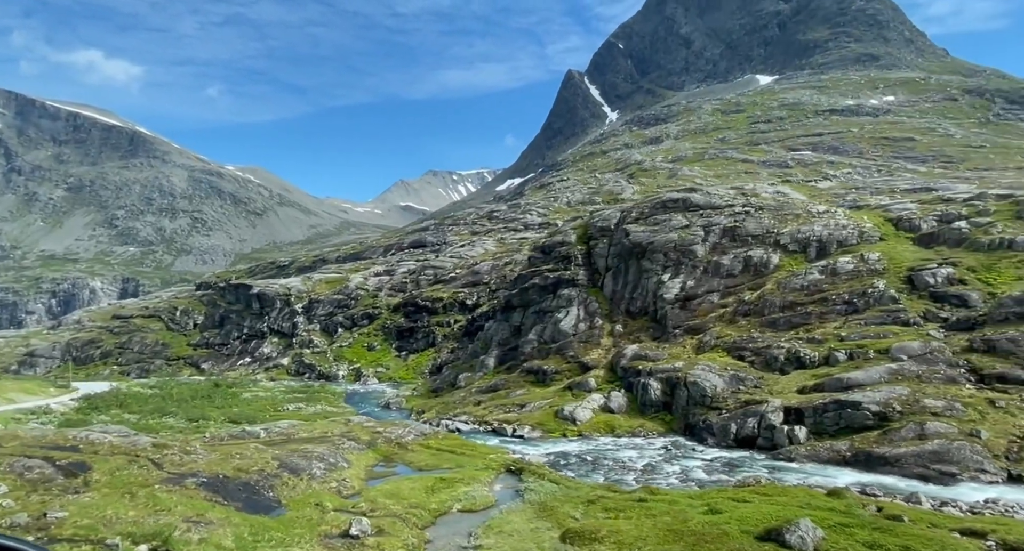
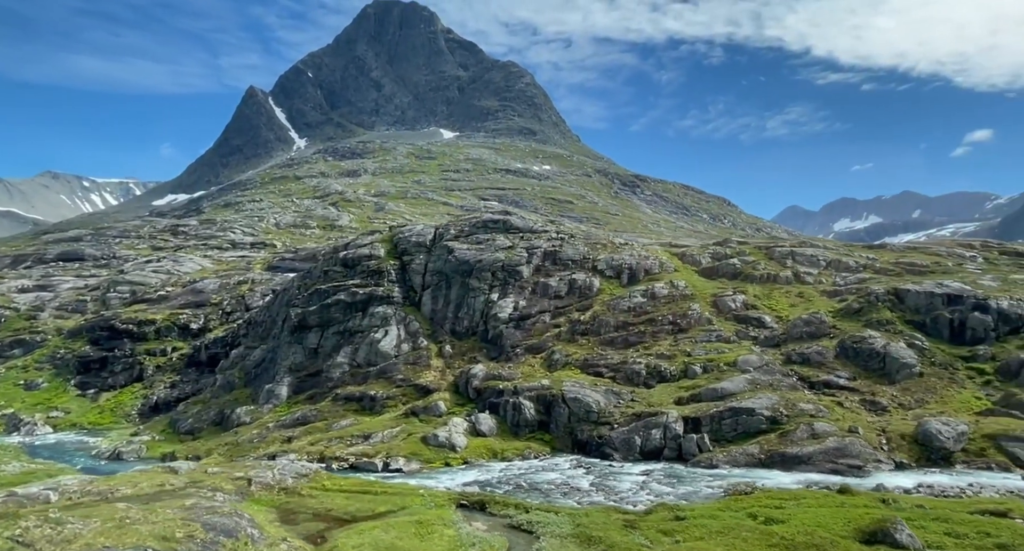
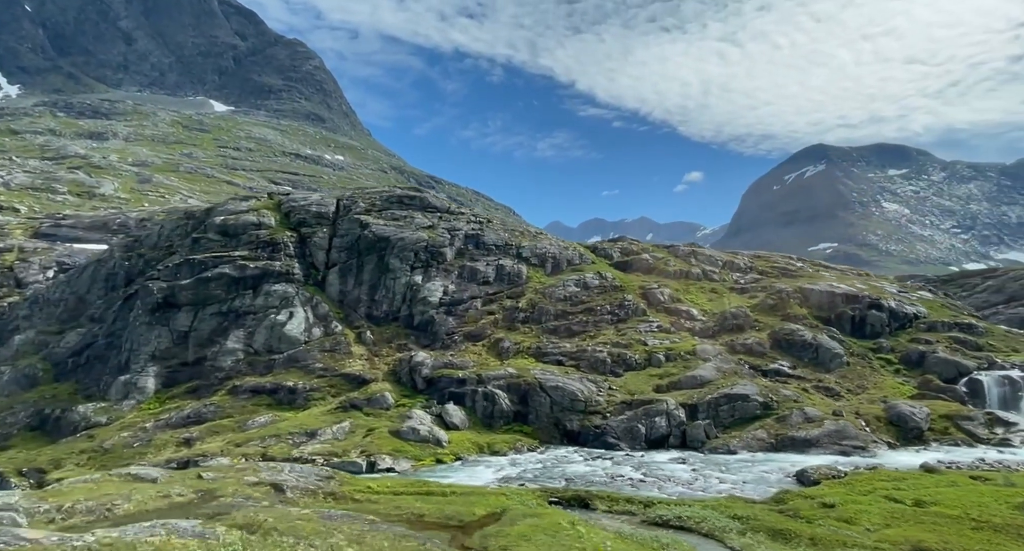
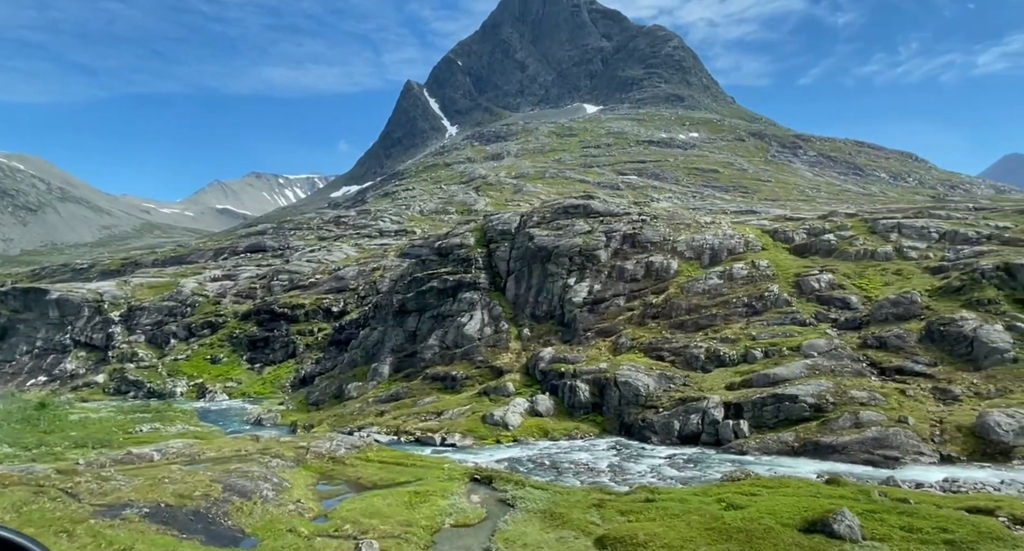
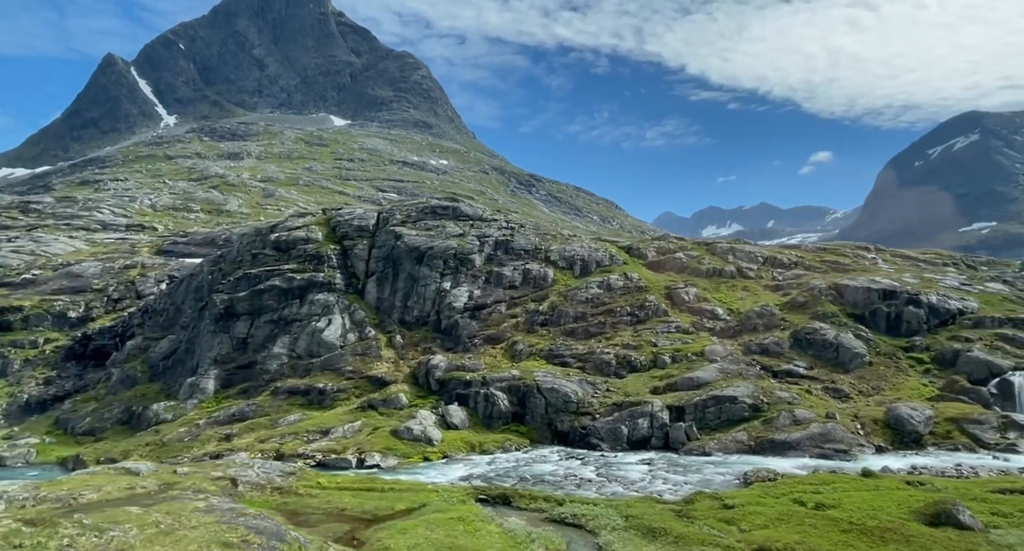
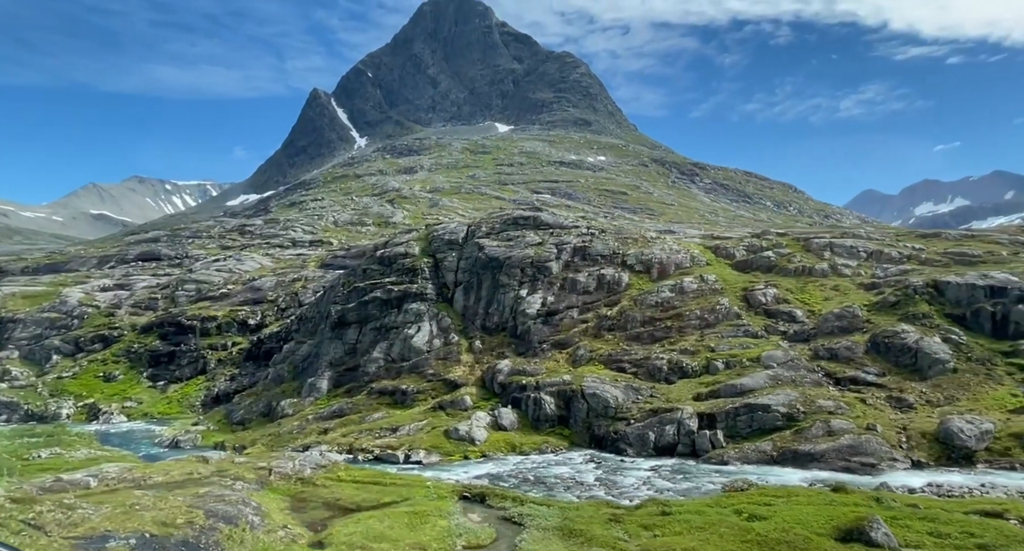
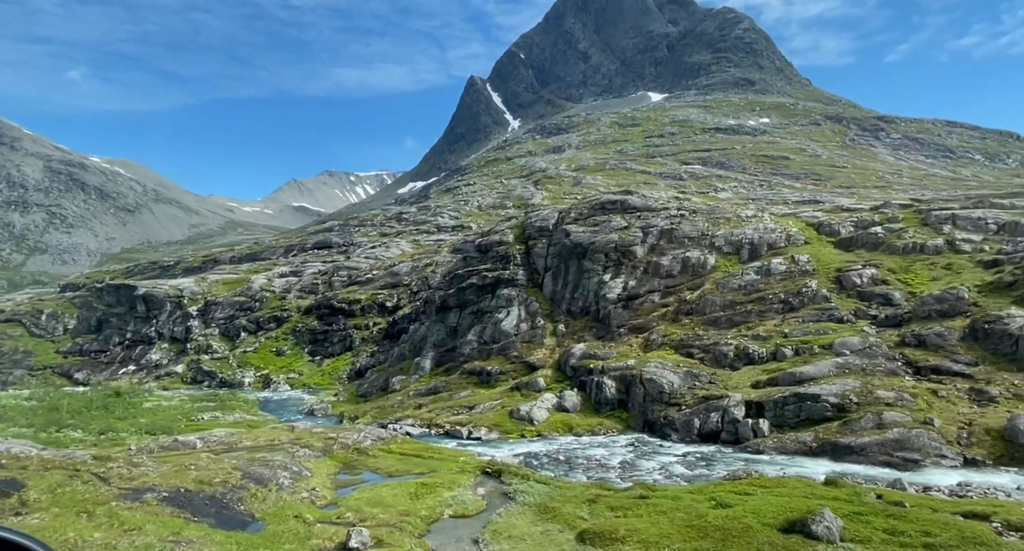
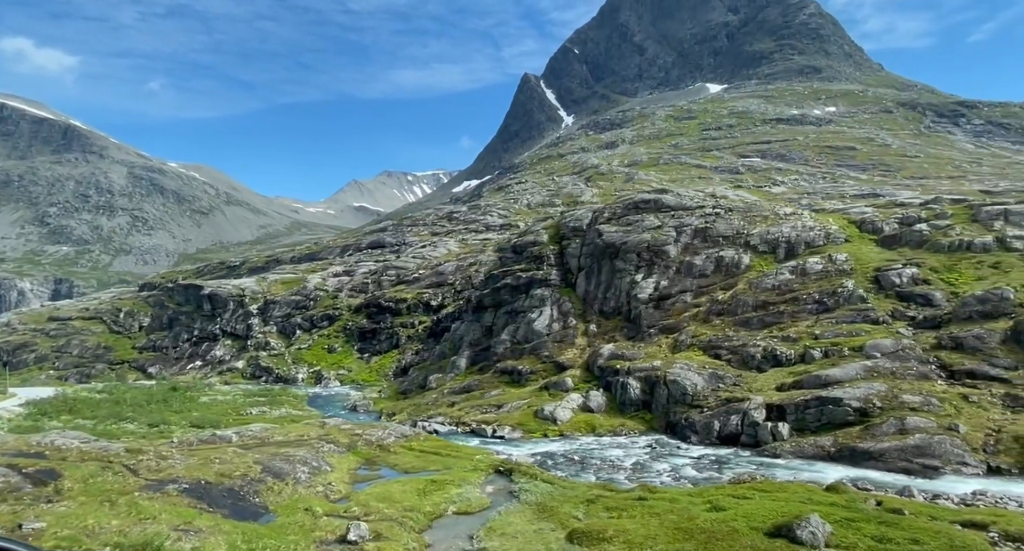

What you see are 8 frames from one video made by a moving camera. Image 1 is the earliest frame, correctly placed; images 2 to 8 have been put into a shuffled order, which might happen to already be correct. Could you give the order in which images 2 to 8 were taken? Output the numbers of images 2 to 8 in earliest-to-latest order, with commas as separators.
8, 7, 4, 6, 2, 5, 3
